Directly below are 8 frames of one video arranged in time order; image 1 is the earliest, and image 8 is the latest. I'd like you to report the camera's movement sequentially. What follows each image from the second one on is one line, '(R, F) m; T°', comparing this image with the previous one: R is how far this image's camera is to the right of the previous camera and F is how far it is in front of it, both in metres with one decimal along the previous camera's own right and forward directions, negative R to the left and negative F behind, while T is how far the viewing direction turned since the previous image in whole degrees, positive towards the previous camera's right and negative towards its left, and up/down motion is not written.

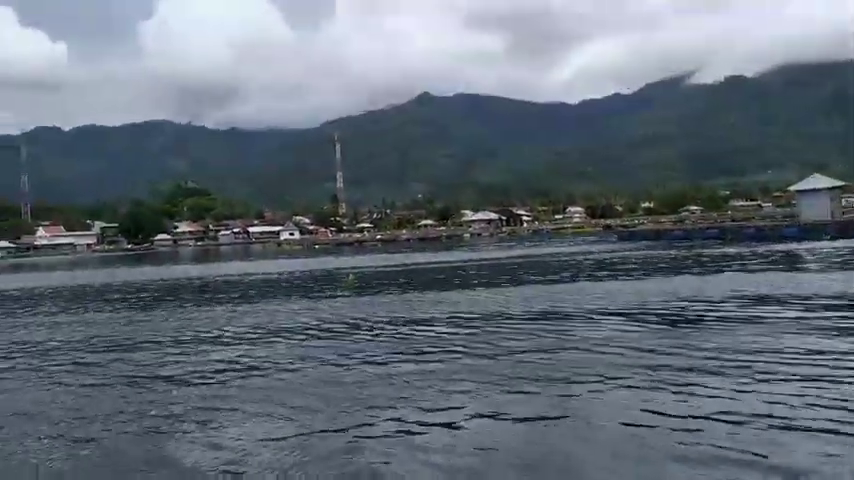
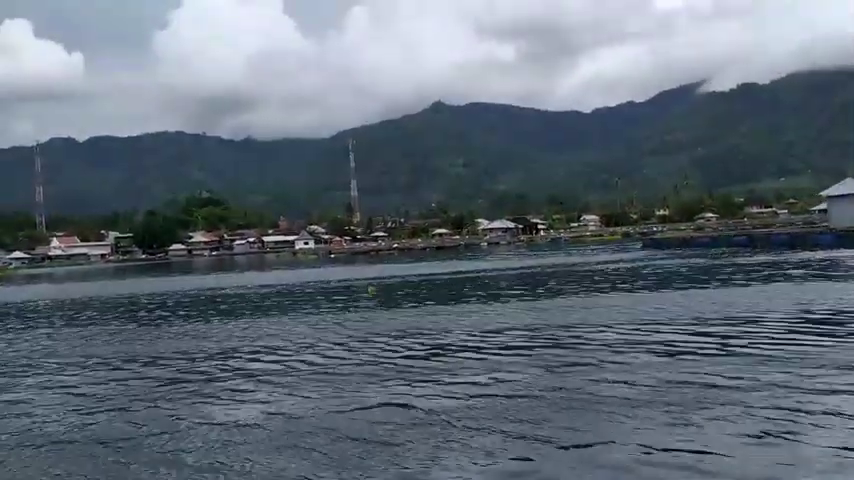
(-0.3, +1.7) m; -1°
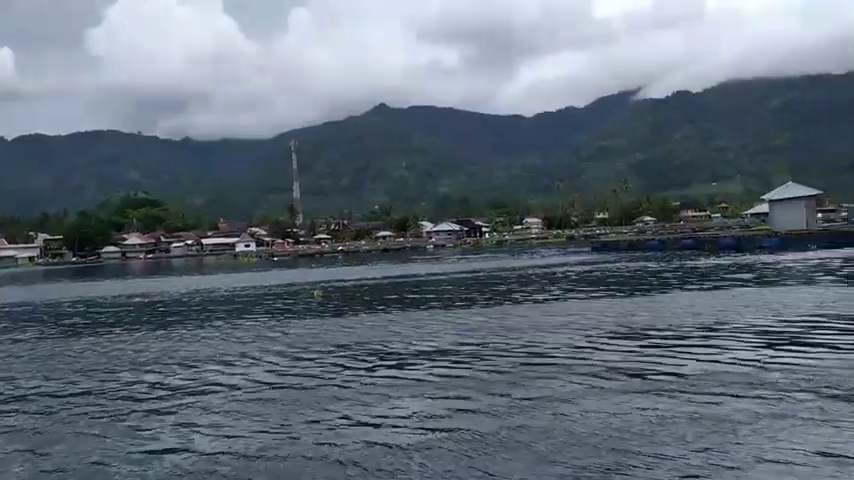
(-0.3, +1.5) m; +4°
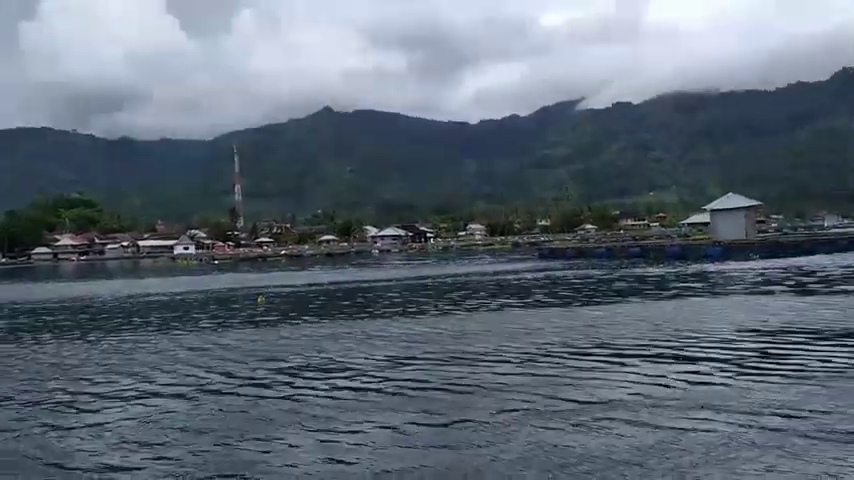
(-0.3, +1.0) m; +4°
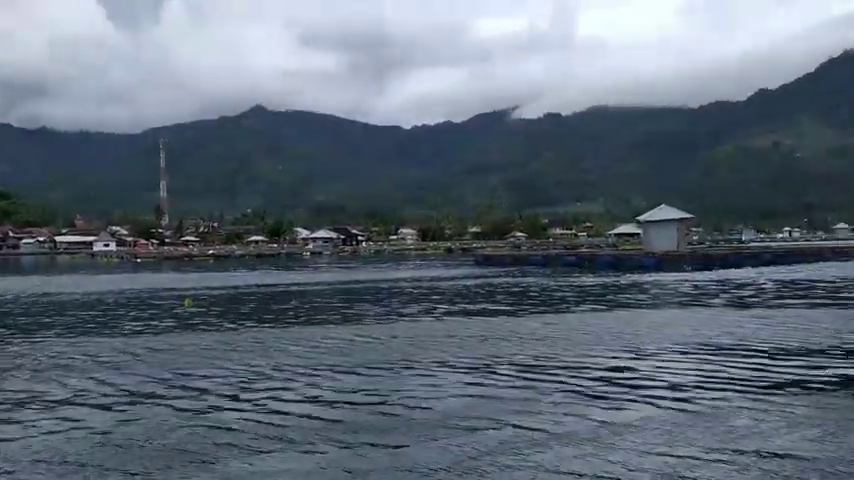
(-0.3, +1.3) m; +5°
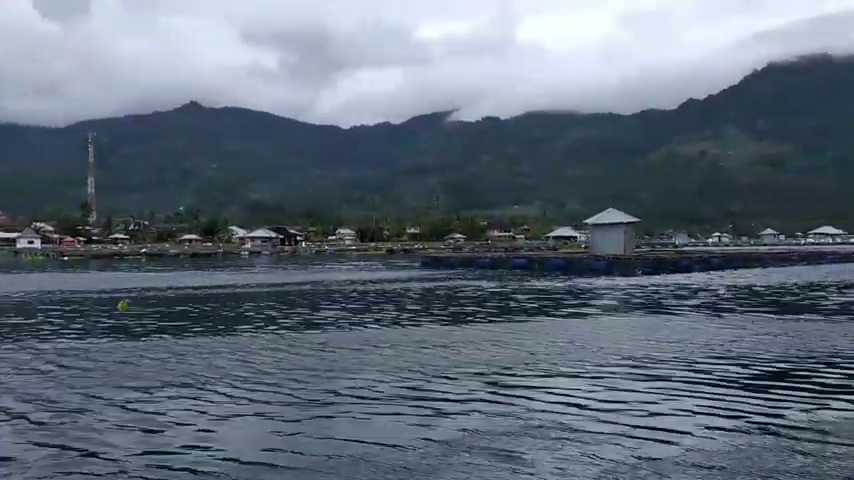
(-0.8, +1.7) m; +5°
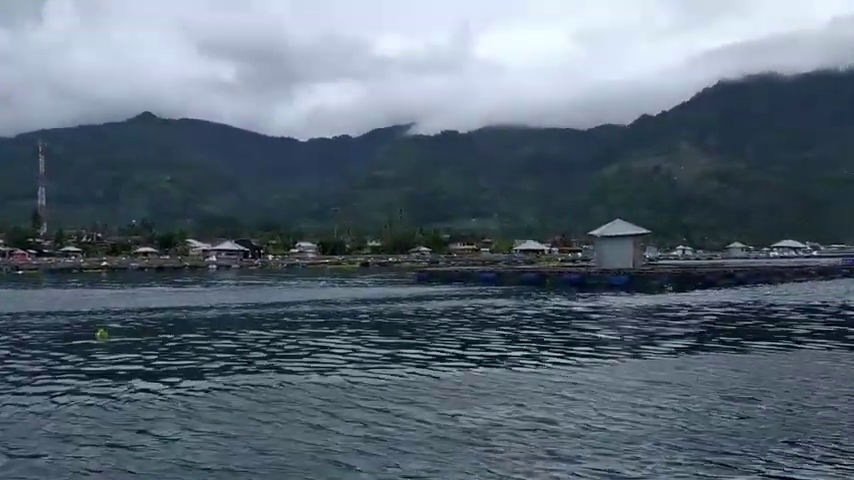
(-3.0, +5.4) m; +3°
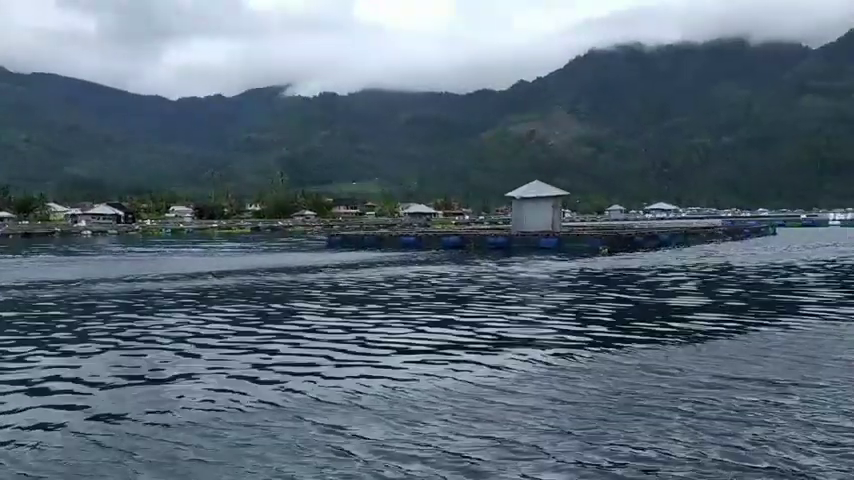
(-2.4, +4.1) m; +9°
